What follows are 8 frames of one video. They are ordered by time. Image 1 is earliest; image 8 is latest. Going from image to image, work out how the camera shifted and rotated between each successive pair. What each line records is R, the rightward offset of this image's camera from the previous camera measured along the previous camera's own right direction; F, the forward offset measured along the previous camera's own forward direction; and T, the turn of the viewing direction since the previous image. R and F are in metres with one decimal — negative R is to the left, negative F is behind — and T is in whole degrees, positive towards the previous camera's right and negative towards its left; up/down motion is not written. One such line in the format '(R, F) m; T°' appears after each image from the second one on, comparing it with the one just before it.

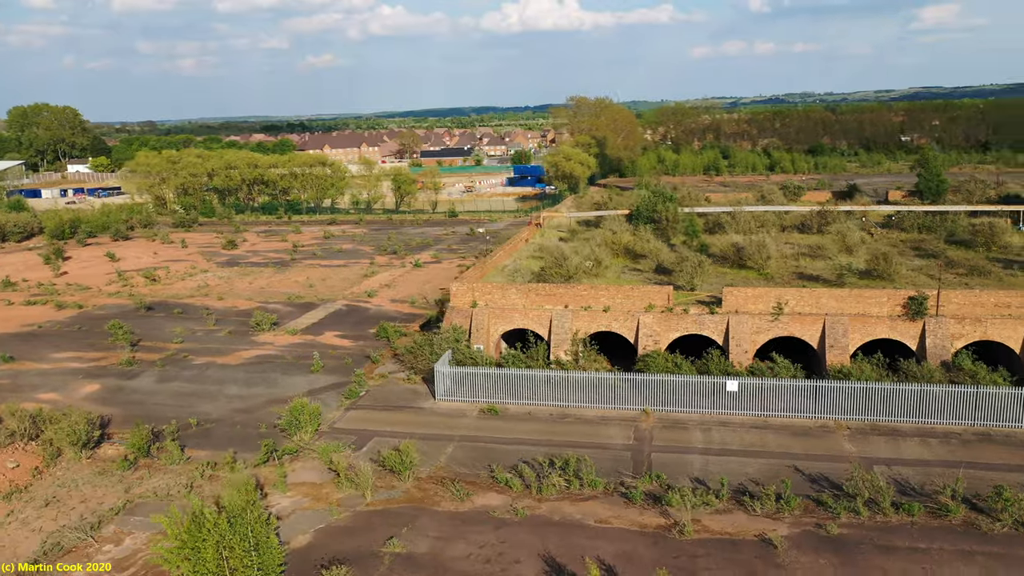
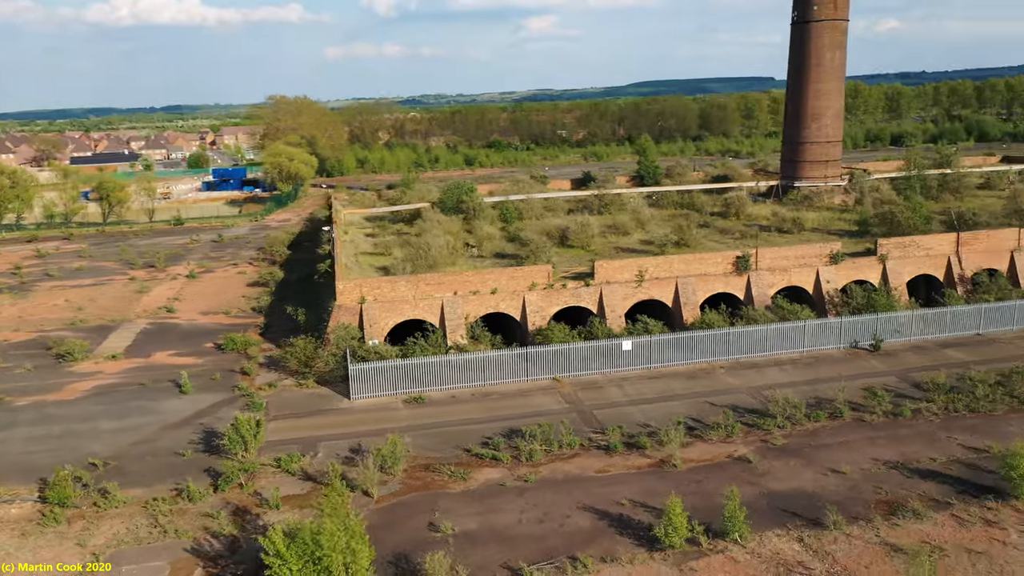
(-5.2, +0.3) m; +24°
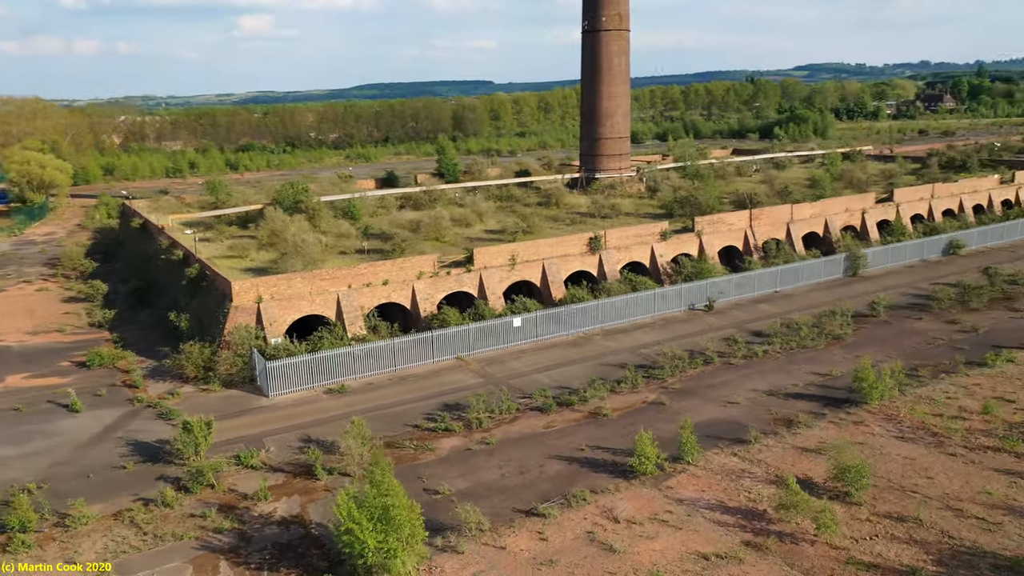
(-3.7, -0.8) m; +18°
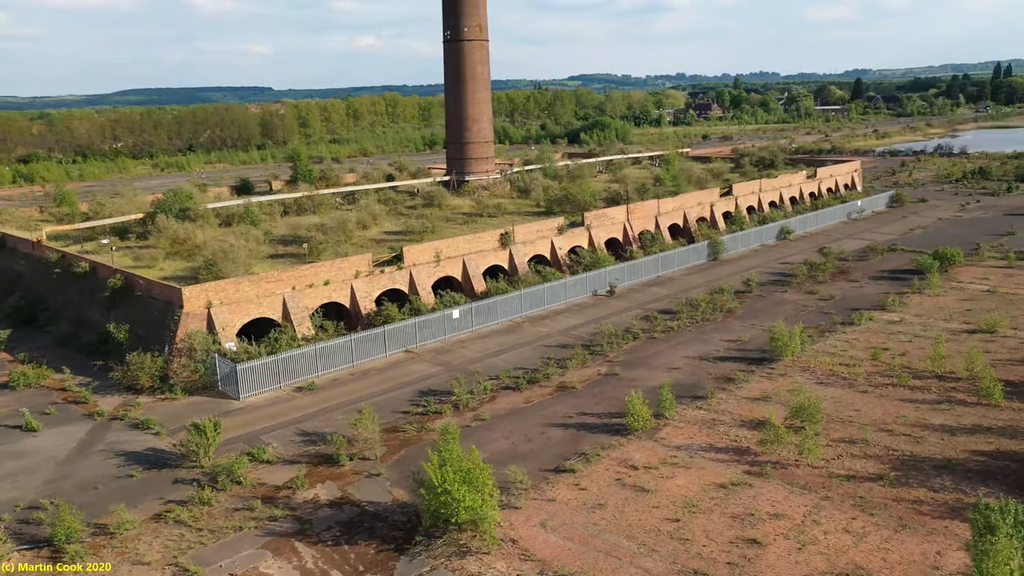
(-3.7, -0.9) m; +14°
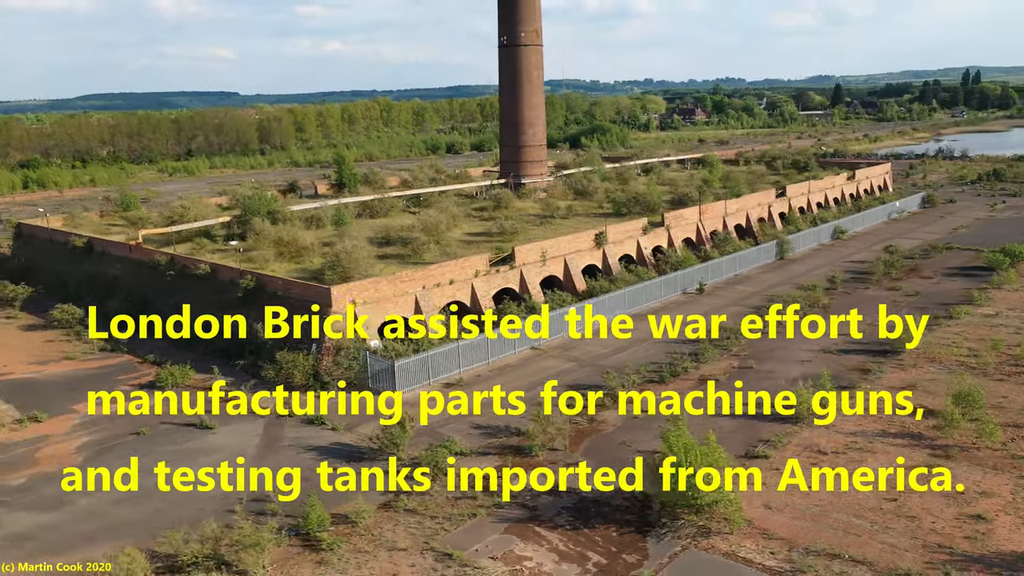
(-3.9, -0.4) m; +2°
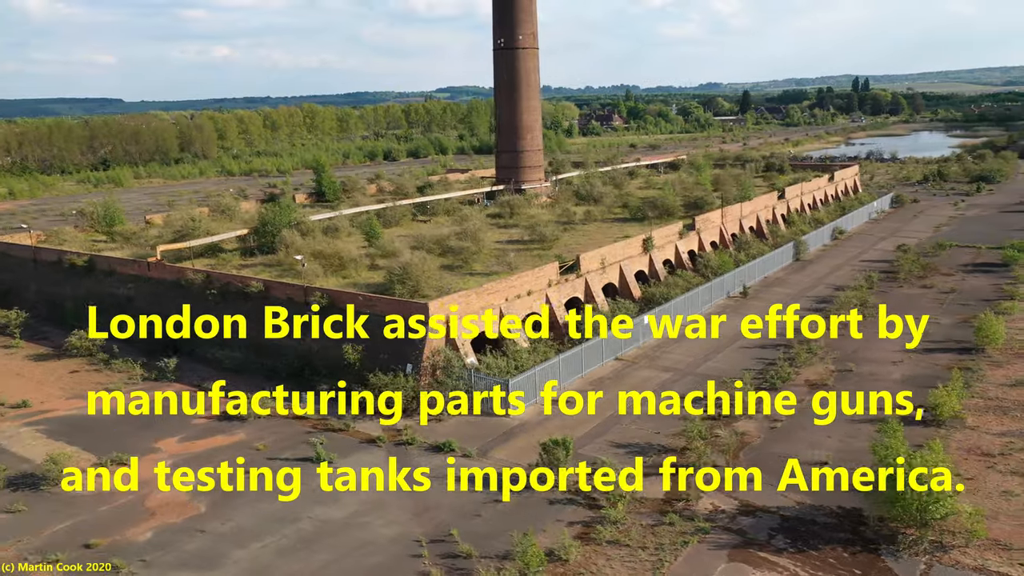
(-4.3, +1.2) m; +7°
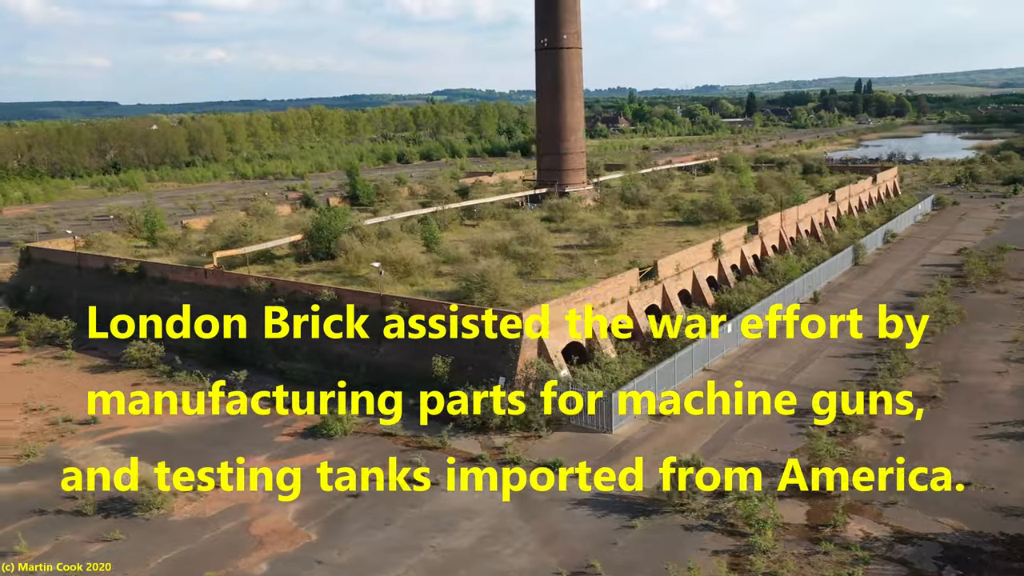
(-2.0, +0.9) m; 0°
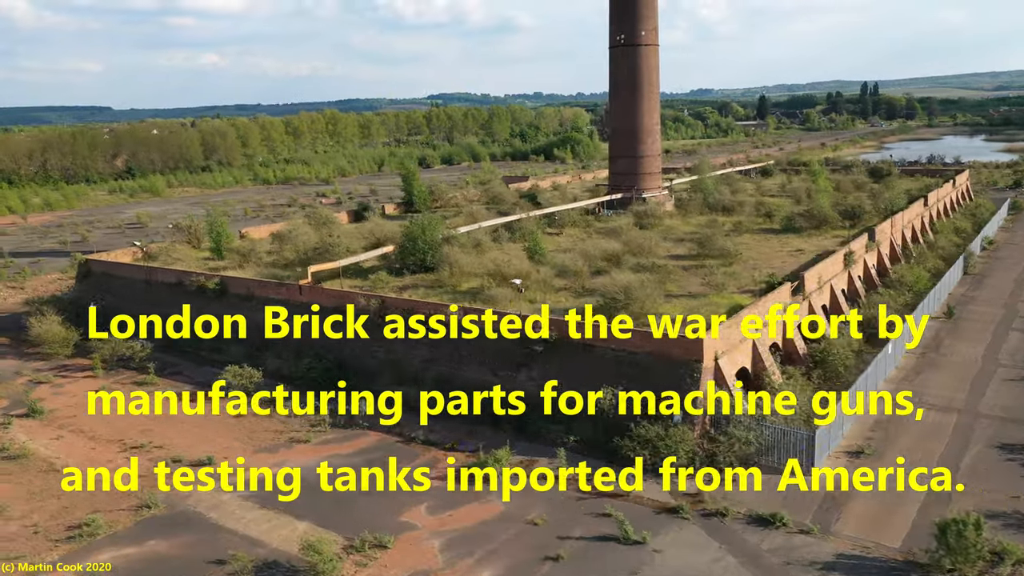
(-3.2, +2.0) m; 0°
